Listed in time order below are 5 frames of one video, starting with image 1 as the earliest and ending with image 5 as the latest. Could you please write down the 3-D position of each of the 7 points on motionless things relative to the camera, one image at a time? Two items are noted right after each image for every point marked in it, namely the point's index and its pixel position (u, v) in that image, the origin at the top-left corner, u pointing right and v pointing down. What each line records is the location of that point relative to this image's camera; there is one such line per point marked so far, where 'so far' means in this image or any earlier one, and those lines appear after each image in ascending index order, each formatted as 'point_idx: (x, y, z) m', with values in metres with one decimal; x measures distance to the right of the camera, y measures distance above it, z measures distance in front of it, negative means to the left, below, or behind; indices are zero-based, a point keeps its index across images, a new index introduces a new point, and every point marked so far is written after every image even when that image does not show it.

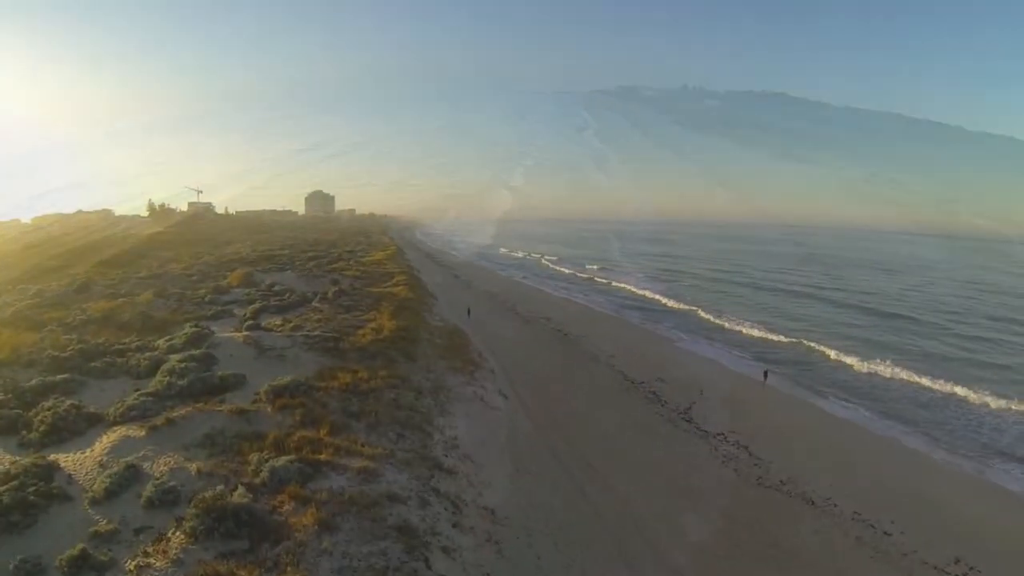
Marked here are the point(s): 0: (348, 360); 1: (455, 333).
0: (-5.0, -2.2, +15.1) m
1: (-2.3, -2.0, +19.7) m
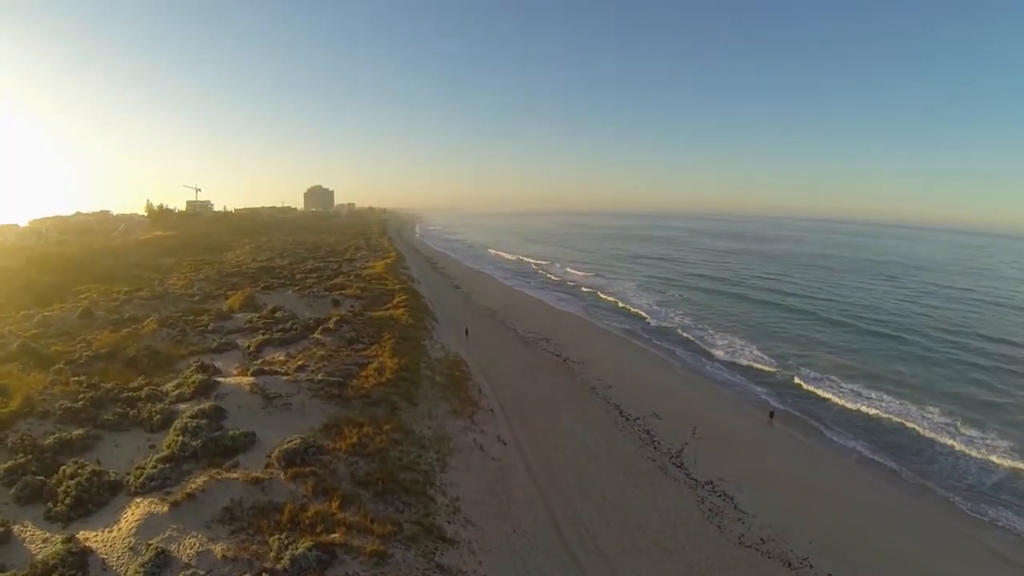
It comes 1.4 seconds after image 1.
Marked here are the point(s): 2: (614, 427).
0: (-5.0, -3.9, +15.6) m
1: (-2.3, -3.4, +20.2) m
2: (+3.8, -5.1, +18.1) m
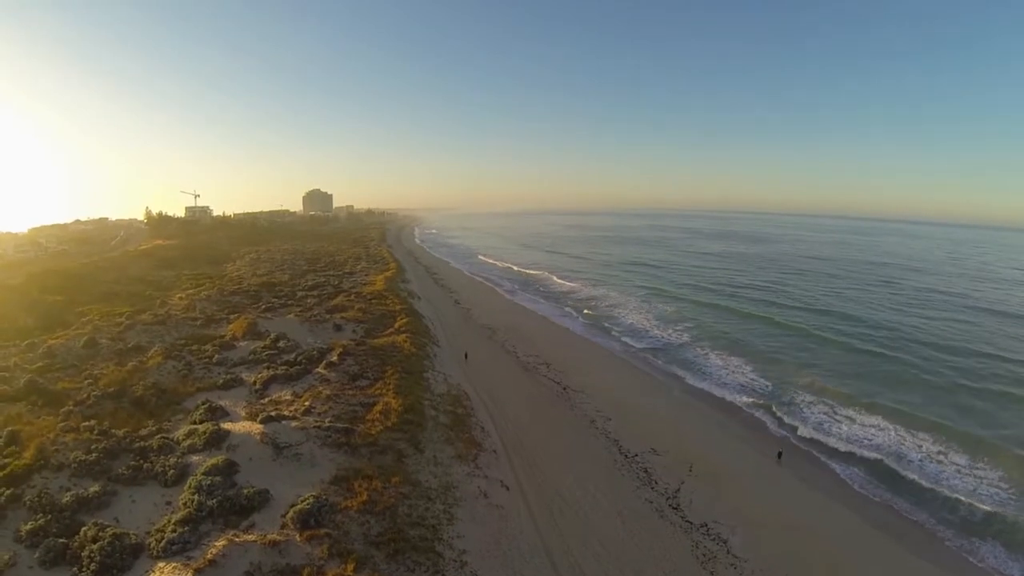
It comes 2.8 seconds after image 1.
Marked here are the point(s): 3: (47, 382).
0: (-4.9, -5.6, +16.0) m
1: (-2.3, -4.8, +20.5) m
2: (+3.9, -6.6, +18.6) m
3: (-18.8, -3.8, +19.8) m
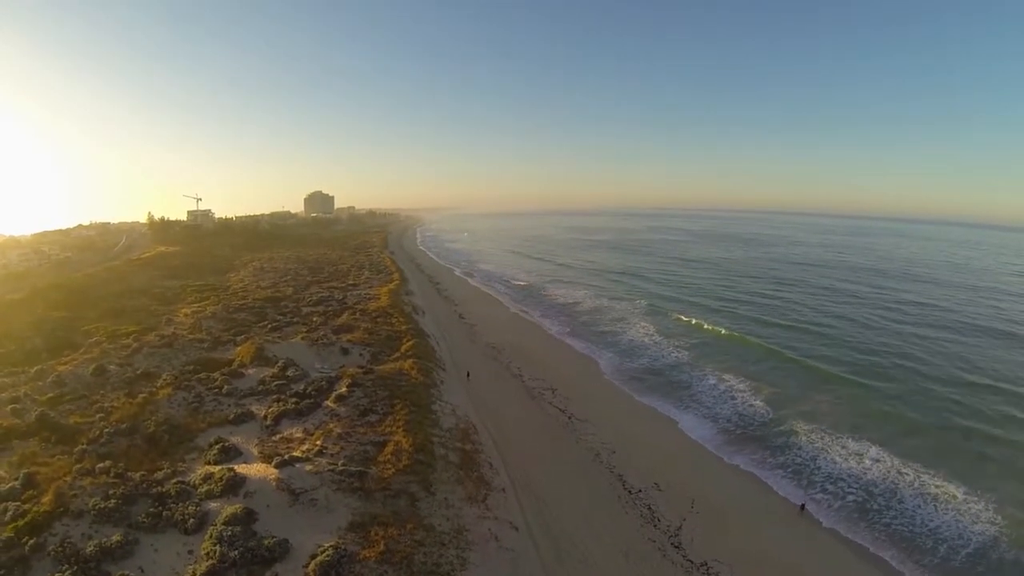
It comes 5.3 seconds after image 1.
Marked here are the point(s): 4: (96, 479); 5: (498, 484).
0: (-4.6, -7.3, +16.4) m
1: (-2.0, -6.4, +20.9) m
2: (+4.2, -8.3, +19.1) m
3: (-18.5, -5.2, +20.0) m
4: (-14.5, -6.6, +17.0) m
5: (-0.6, -7.5, +19.0) m
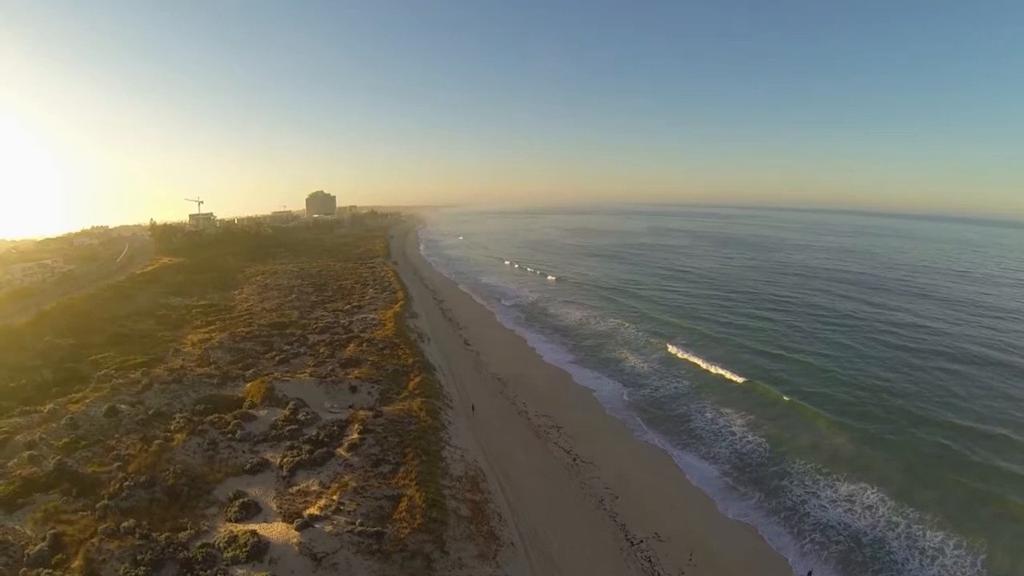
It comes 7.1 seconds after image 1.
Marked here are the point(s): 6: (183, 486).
0: (-4.2, -10.0, +17.3) m
1: (-1.6, -8.7, +21.8) m
2: (+4.5, -10.9, +20.2) m
3: (-18.1, -7.5, +20.4) m
4: (-14.0, -9.1, +17.6) m
5: (-0.2, -10.1, +19.9) m
6: (-13.4, -8.0, +19.9) m
